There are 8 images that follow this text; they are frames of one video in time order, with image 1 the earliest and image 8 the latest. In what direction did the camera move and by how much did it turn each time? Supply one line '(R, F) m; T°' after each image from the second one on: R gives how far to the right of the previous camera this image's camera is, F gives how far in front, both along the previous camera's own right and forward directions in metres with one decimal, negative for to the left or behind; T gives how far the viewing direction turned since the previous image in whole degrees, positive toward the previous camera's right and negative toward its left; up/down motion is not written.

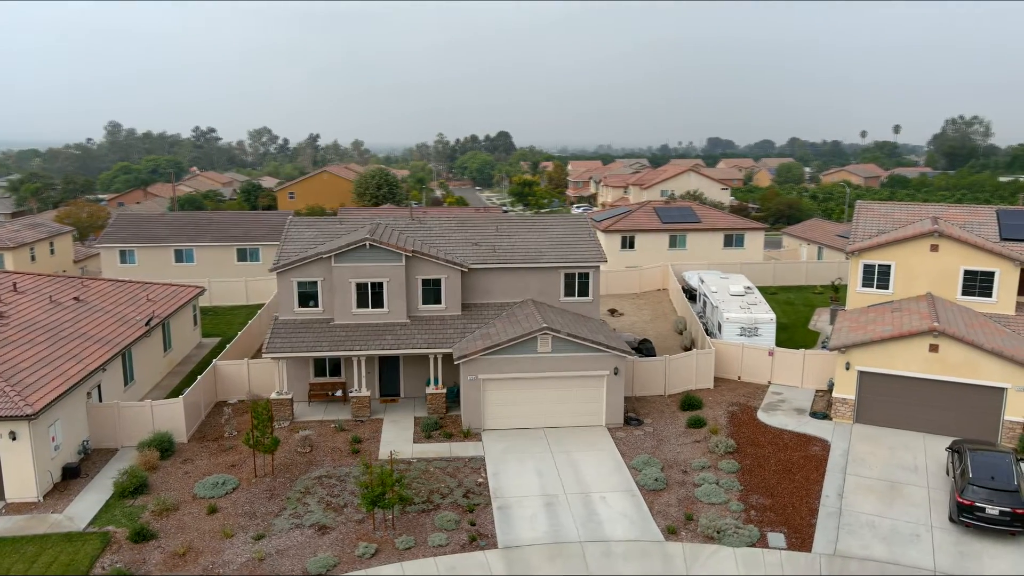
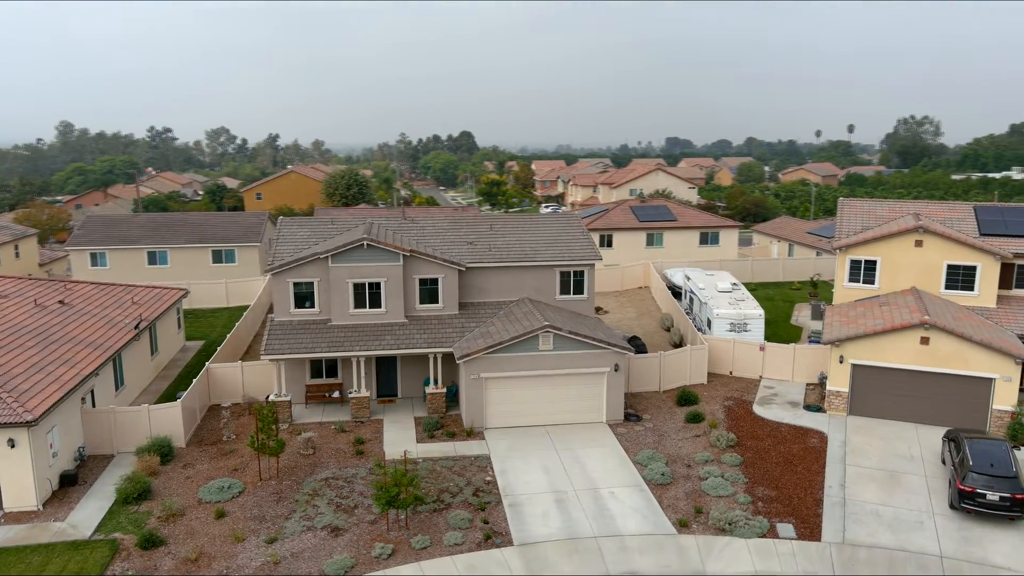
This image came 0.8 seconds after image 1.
(-1.1, 0.0) m; +3°
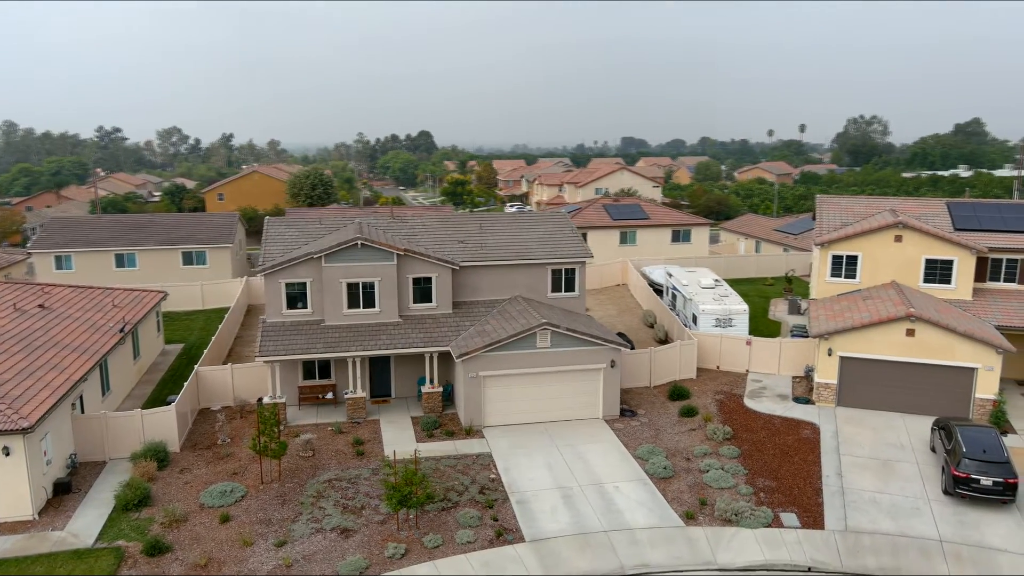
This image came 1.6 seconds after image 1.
(-1.1, 0.0) m; +3°
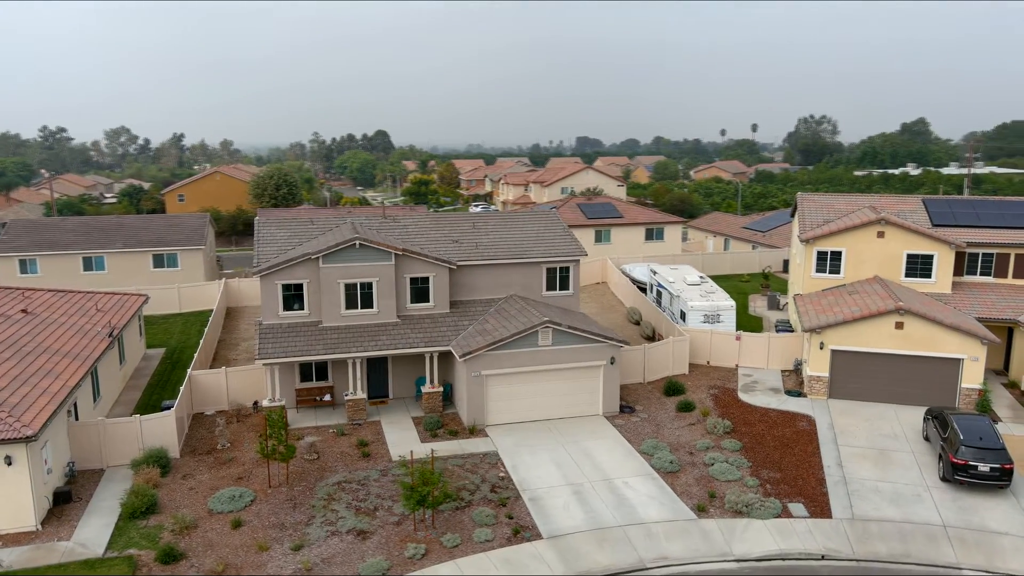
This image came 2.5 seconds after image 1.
(-1.2, 0.0) m; +3°
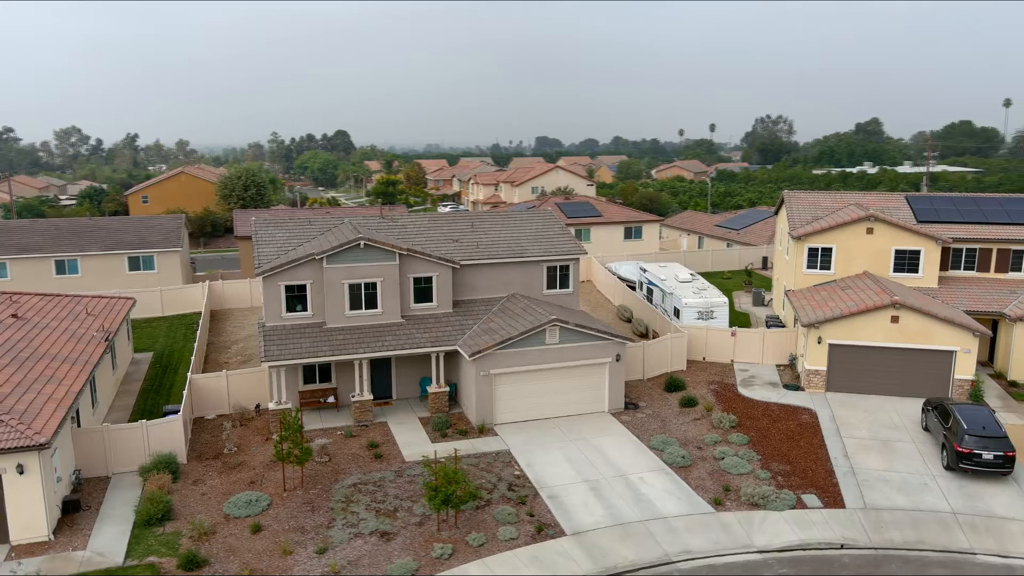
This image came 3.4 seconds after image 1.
(-1.3, 0.0) m; +3°
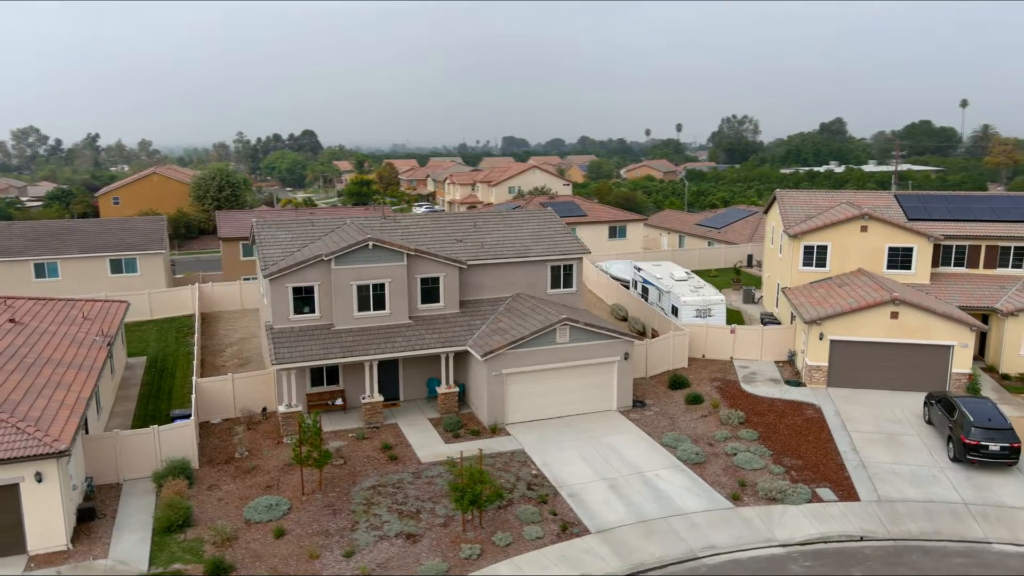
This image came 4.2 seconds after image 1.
(-1.2, 0.0) m; +2°
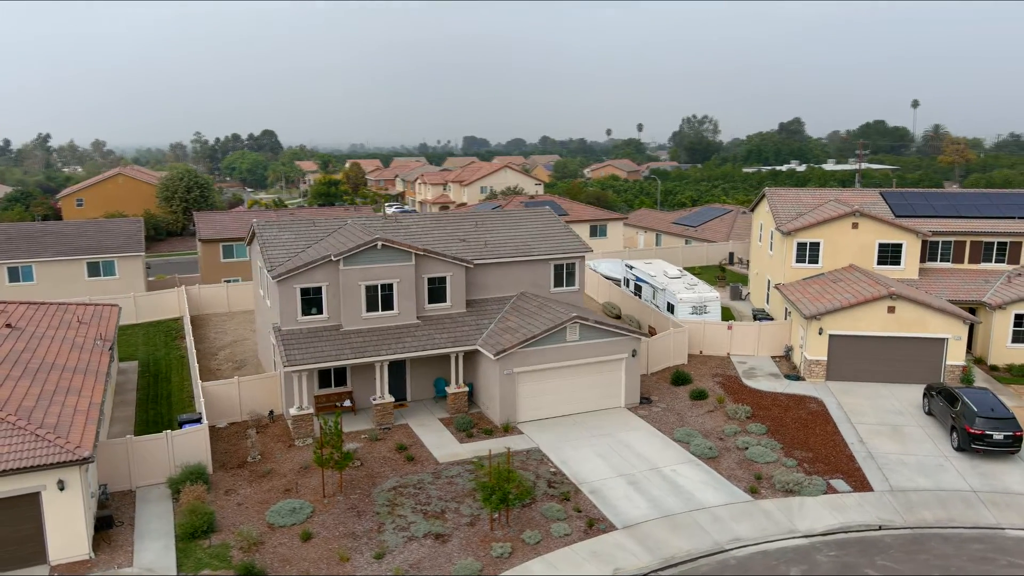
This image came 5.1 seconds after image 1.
(-1.4, 0.0) m; +3°
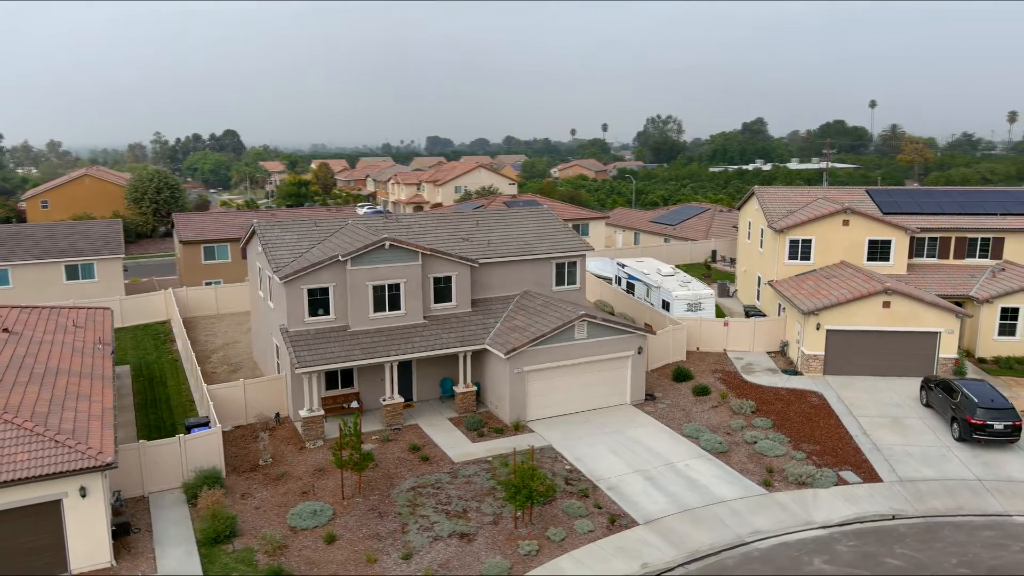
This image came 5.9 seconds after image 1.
(-1.2, 0.0) m; +2°
